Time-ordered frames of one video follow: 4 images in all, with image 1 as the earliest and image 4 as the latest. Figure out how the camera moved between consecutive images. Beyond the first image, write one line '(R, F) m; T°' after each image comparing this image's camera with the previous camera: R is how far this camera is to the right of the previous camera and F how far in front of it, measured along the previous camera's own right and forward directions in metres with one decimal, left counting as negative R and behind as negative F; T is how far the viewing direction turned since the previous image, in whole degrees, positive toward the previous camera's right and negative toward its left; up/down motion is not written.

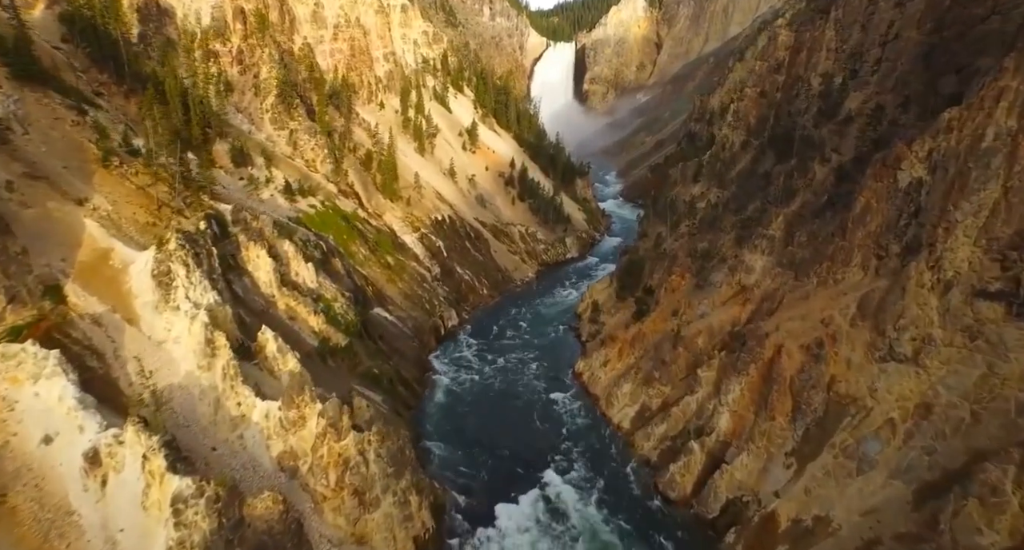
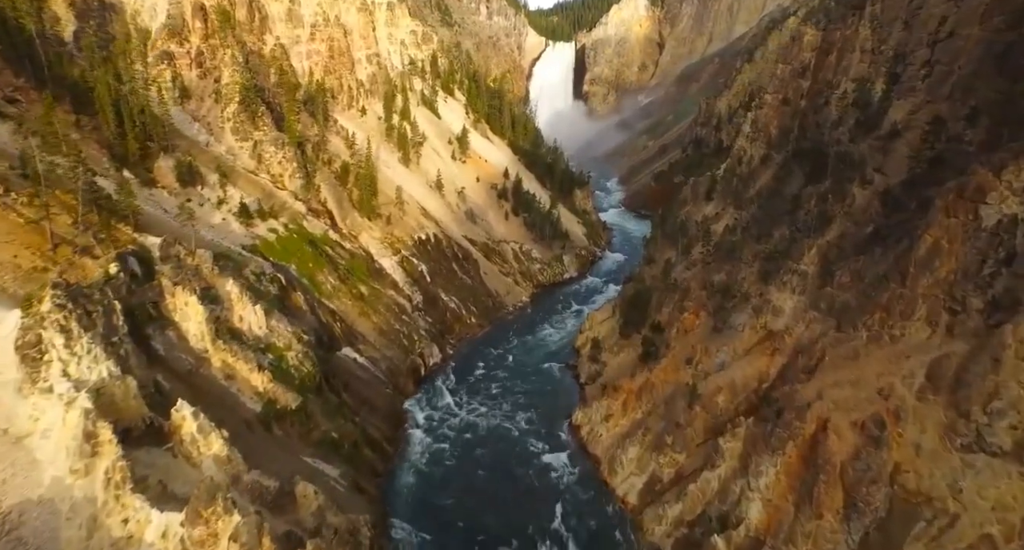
(+0.6, +4.7) m; 0°
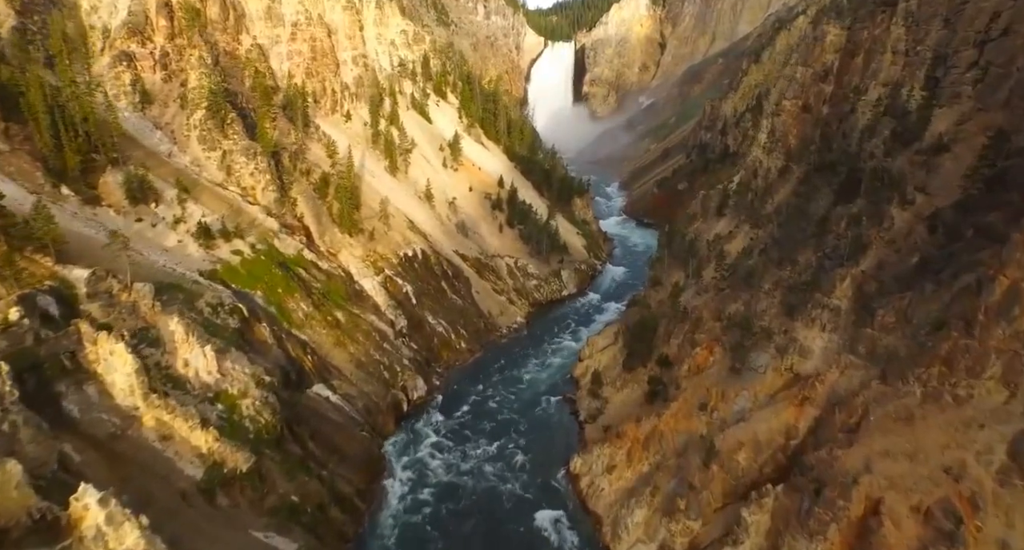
(+0.4, +3.4) m; 0°
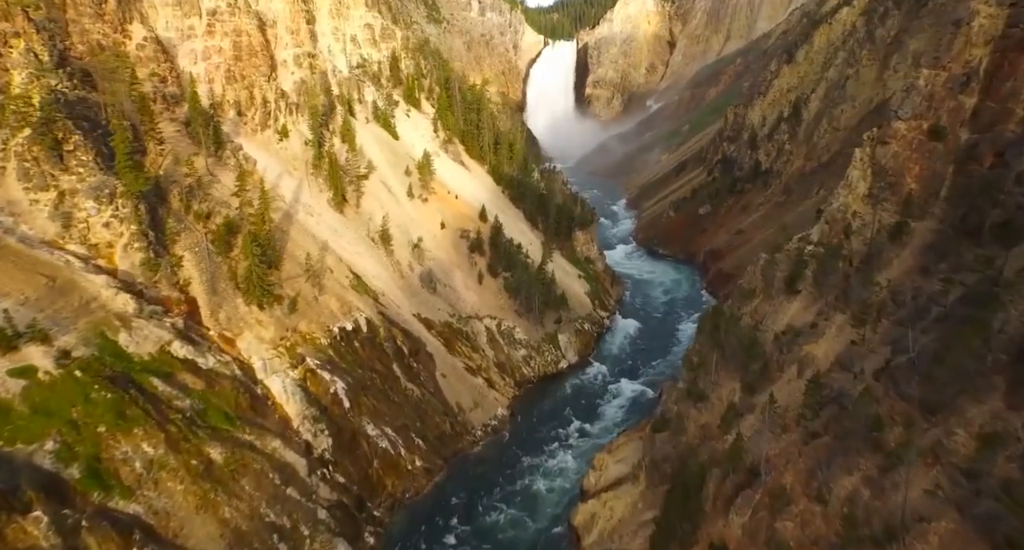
(+1.2, +11.4) m; 0°
